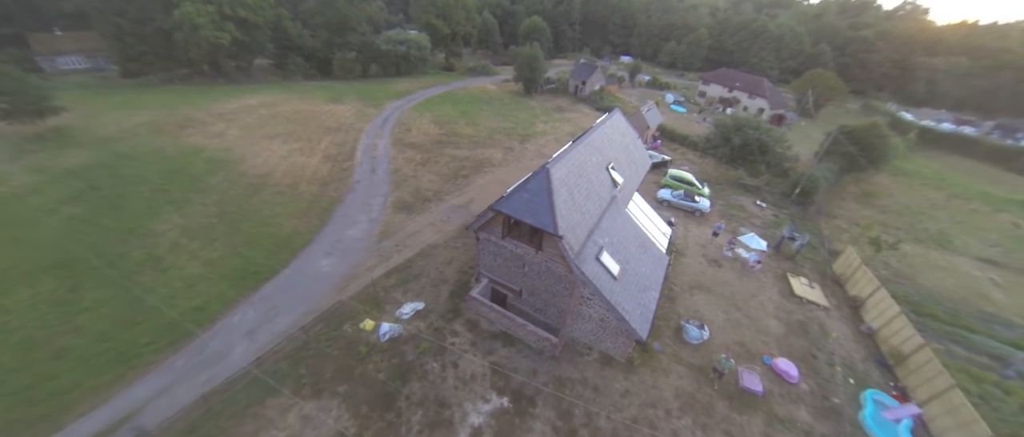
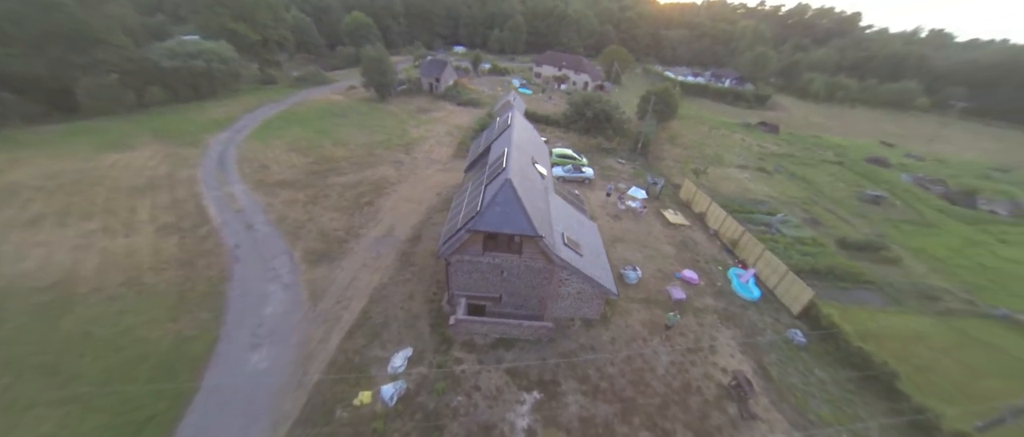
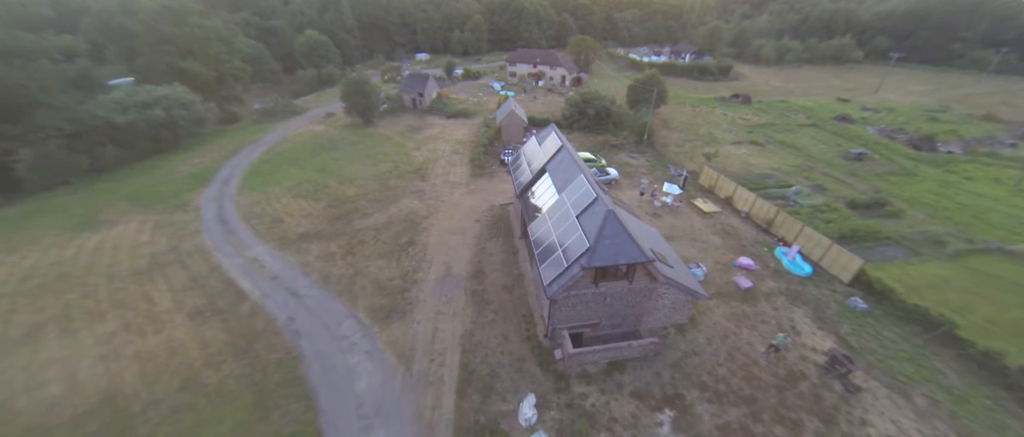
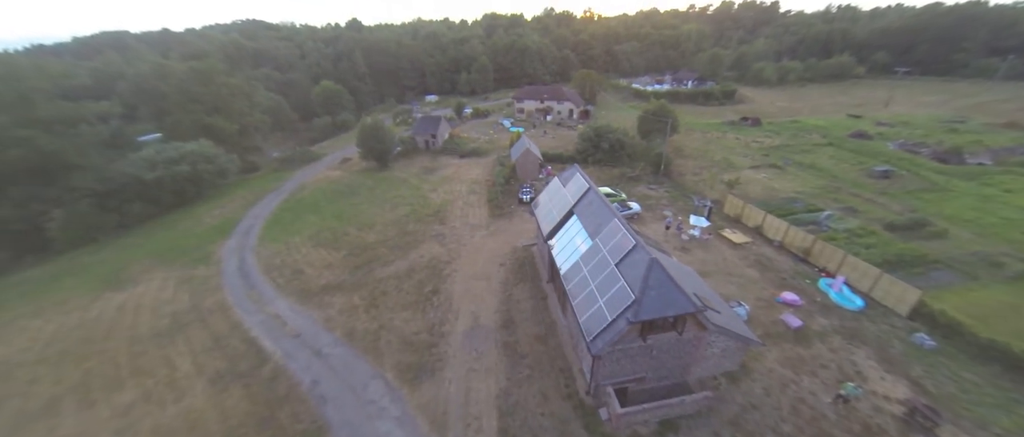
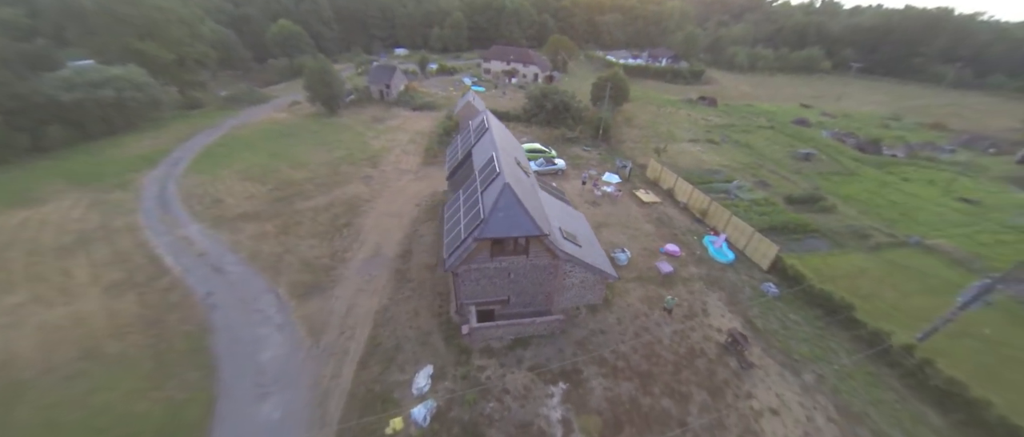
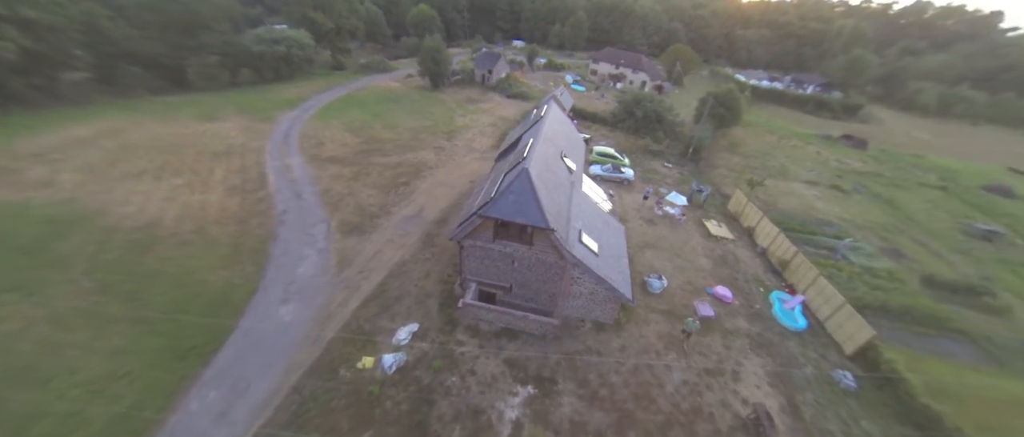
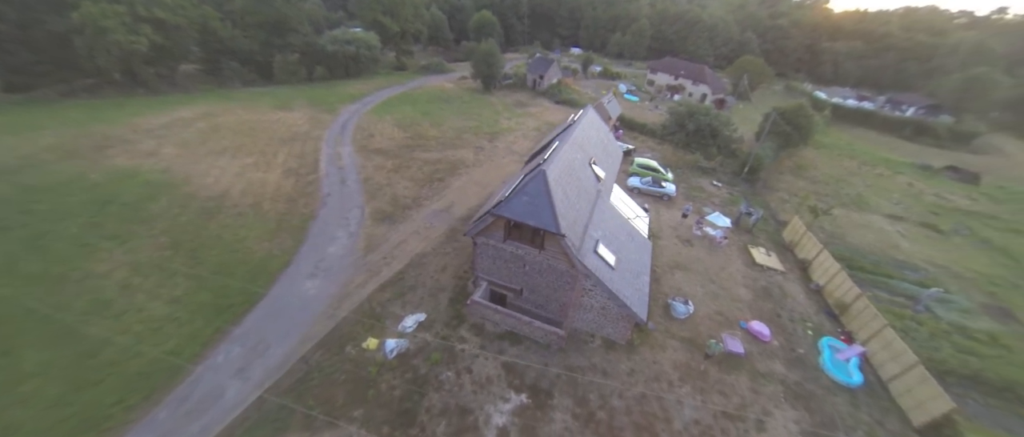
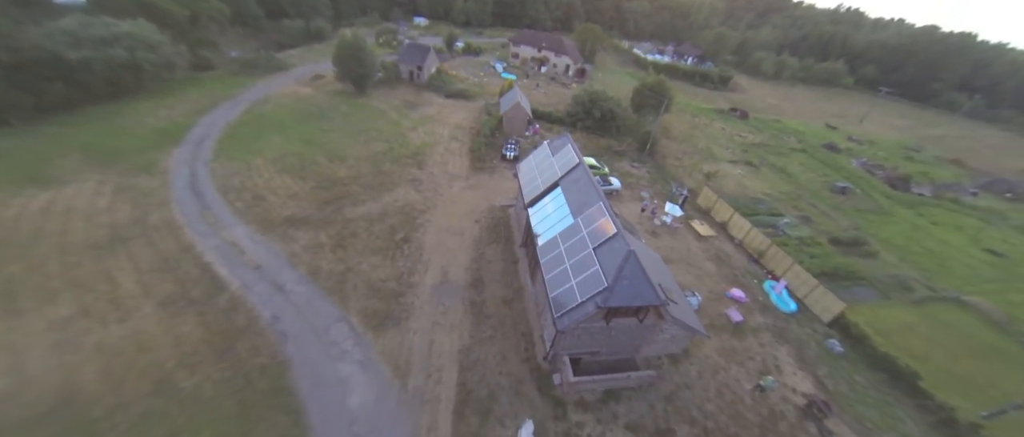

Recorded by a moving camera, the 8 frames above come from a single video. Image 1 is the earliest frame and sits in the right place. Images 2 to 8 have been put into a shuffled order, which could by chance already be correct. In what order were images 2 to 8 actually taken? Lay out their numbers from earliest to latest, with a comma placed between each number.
7, 6, 2, 5, 3, 4, 8
